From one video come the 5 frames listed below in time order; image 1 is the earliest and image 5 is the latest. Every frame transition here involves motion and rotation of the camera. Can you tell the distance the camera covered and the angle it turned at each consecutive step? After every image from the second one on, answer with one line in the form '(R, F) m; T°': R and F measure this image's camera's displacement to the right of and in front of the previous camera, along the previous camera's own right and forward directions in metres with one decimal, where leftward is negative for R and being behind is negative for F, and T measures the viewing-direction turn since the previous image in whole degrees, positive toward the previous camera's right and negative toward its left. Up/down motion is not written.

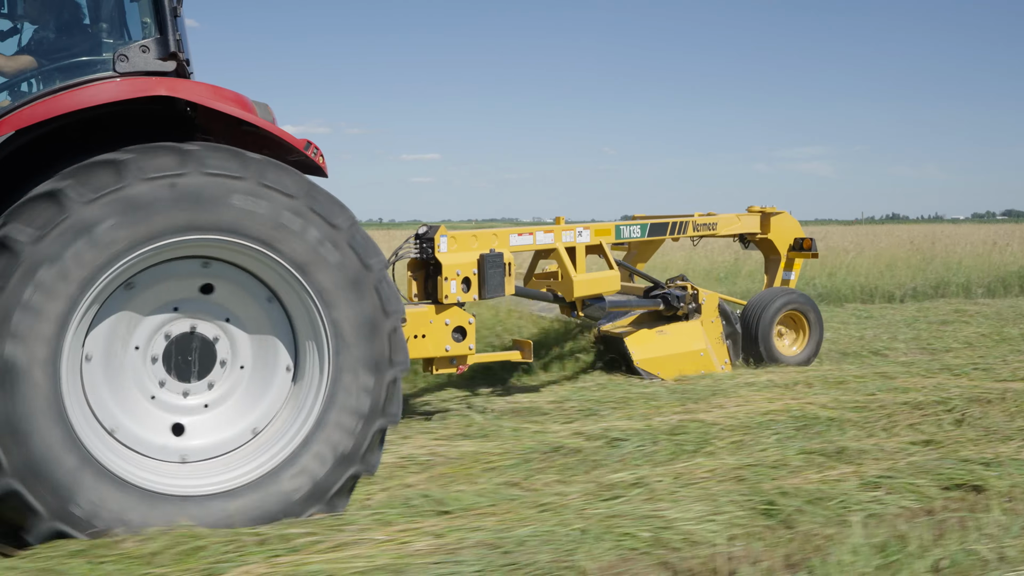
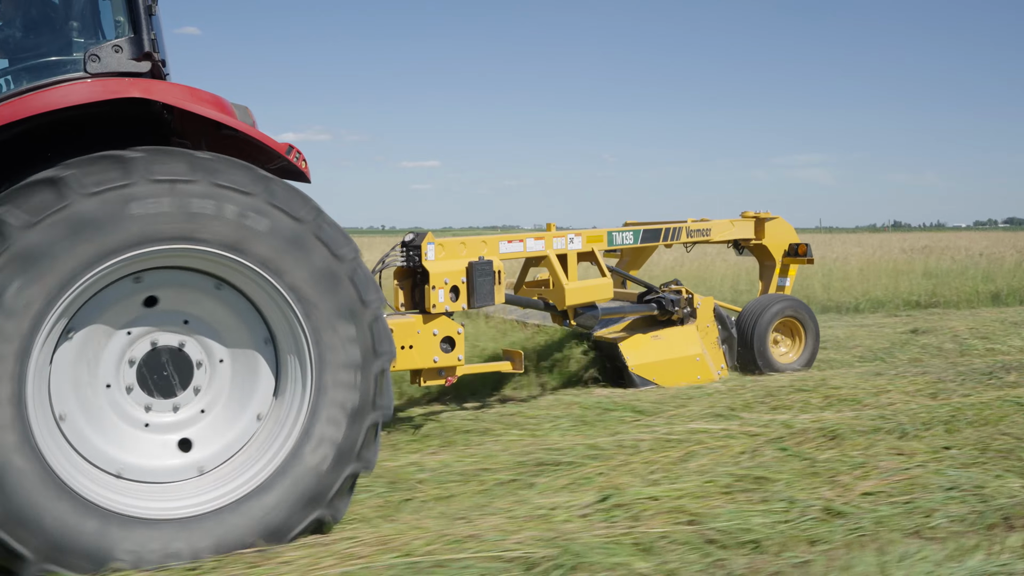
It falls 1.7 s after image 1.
(+0.1, +0.4) m; -2°
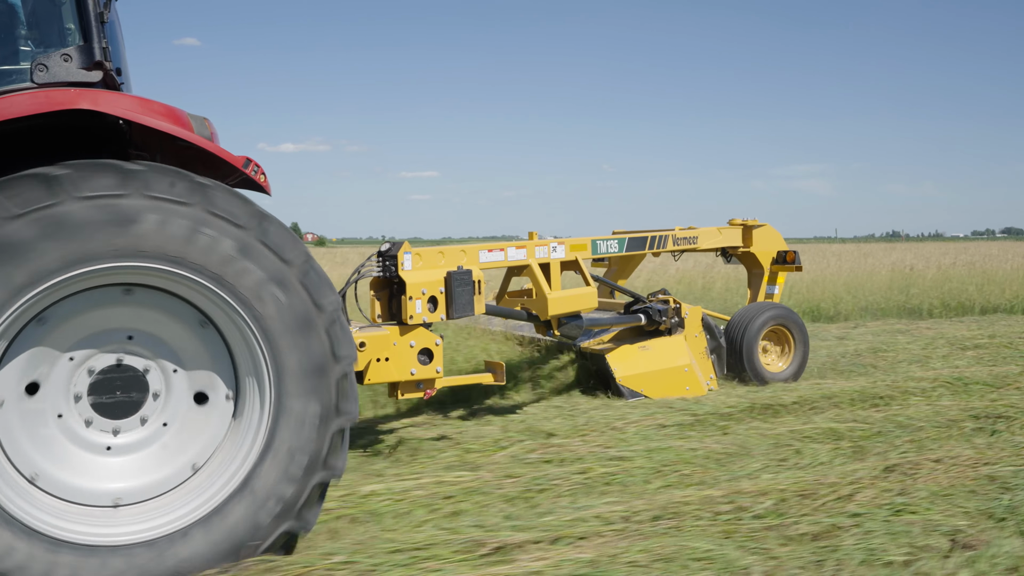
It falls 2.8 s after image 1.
(+0.5, +0.3) m; 0°
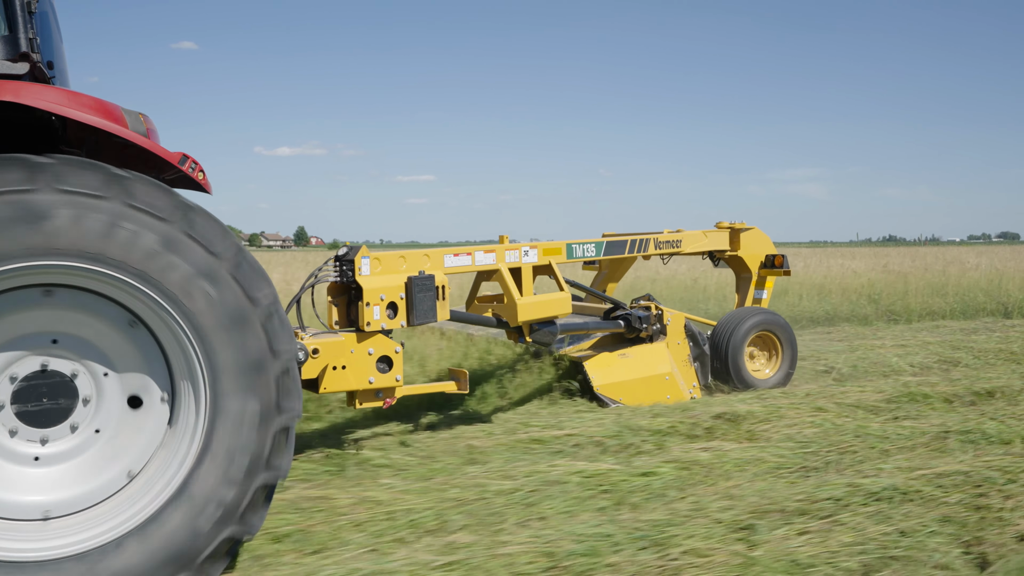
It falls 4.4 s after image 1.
(+0.6, +0.5) m; 0°
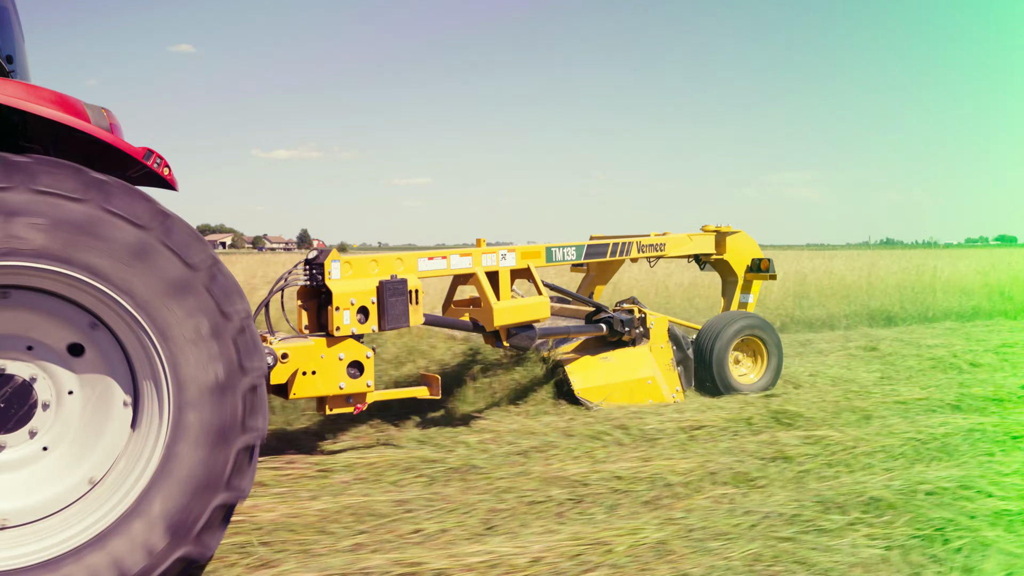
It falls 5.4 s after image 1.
(+0.2, +0.2) m; +1°
